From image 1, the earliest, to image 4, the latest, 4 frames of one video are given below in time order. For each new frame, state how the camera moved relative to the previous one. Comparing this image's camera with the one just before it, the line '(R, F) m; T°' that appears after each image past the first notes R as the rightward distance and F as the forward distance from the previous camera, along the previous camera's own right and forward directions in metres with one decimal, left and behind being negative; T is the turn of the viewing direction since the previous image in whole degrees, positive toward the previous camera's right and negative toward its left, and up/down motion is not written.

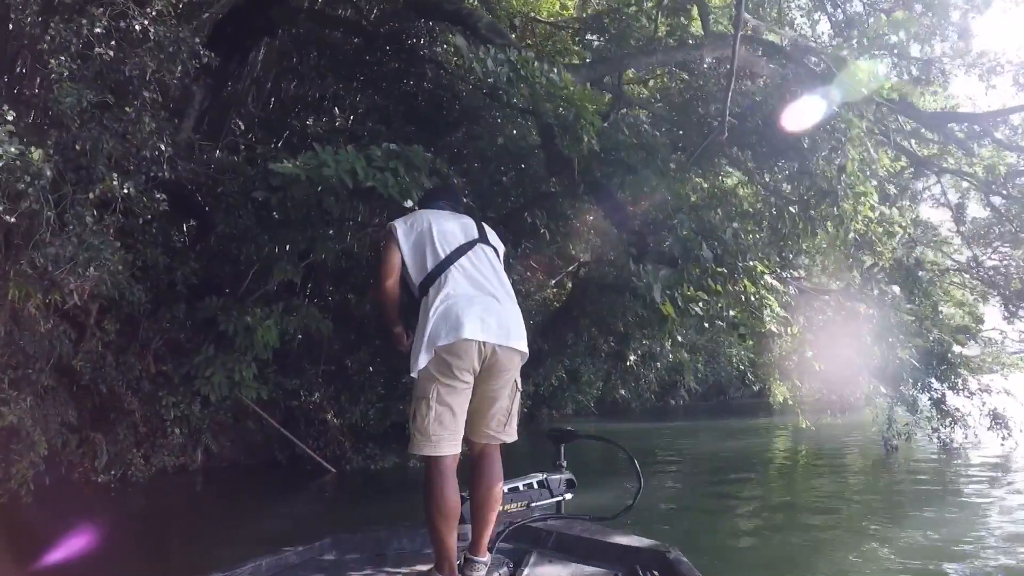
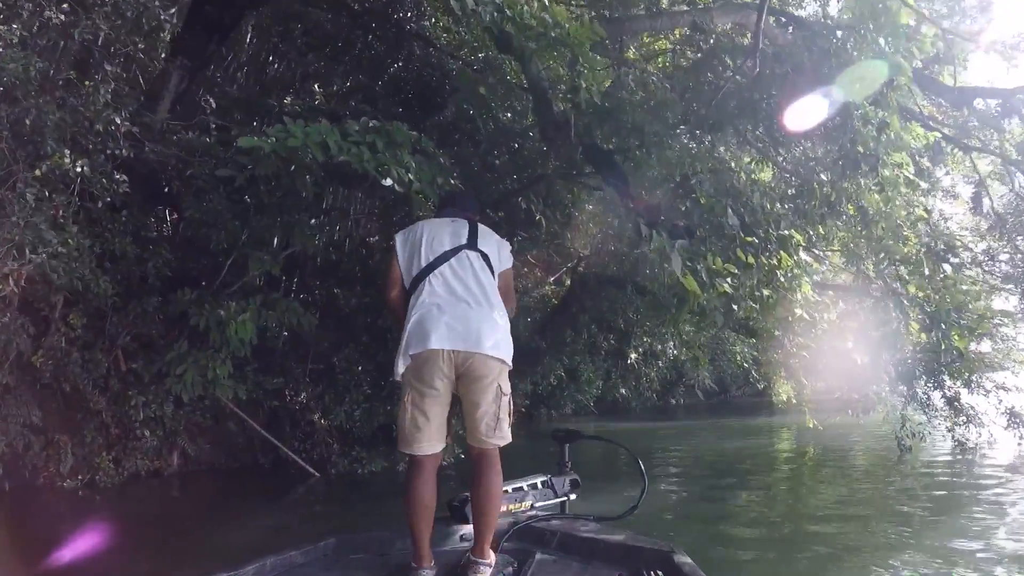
(0.0, +0.6) m; 0°
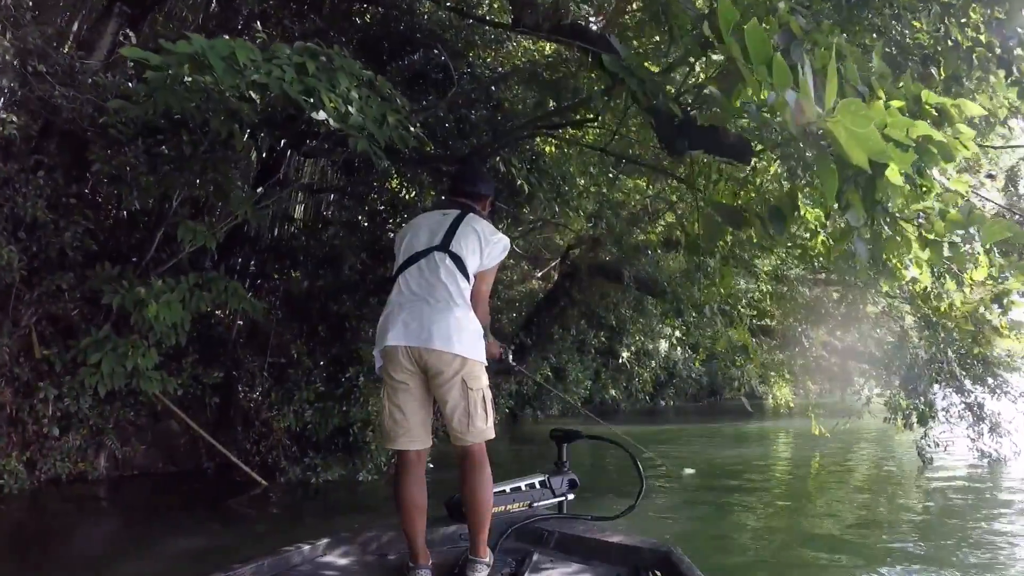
(+0.1, +1.1) m; +1°
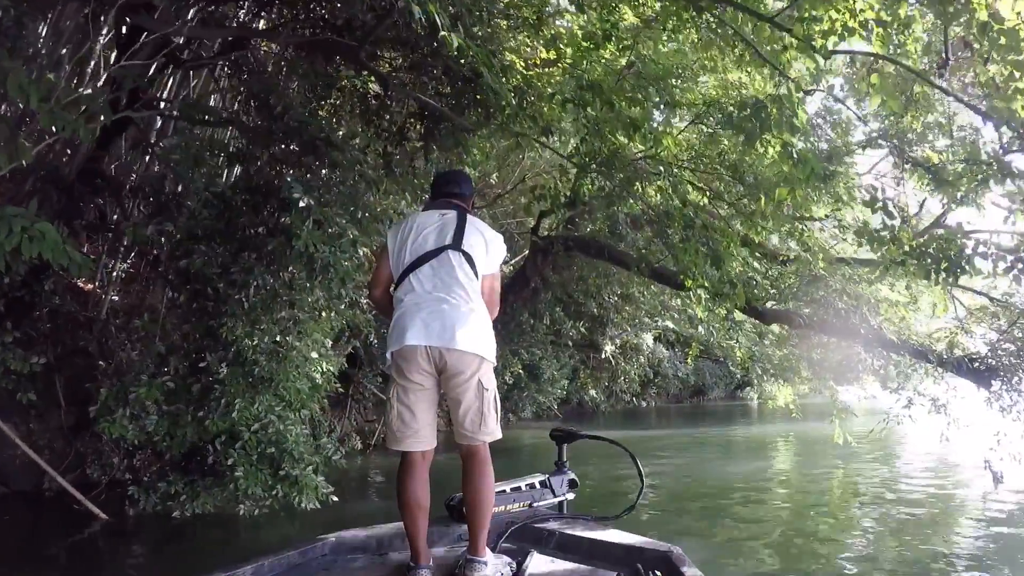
(+0.2, +2.2) m; +1°
